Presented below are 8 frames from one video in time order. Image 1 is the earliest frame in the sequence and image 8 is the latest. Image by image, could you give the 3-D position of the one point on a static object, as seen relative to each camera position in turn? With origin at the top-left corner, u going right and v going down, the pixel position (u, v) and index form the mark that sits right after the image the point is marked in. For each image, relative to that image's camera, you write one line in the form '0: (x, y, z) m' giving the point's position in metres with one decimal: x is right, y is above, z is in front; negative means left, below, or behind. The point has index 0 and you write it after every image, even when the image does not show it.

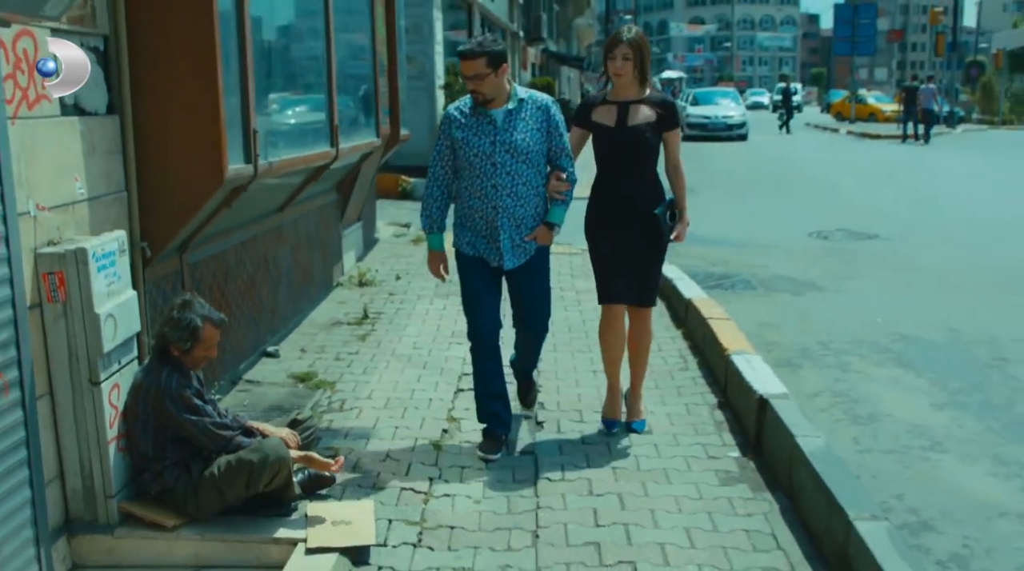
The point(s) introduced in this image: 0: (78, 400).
0: (-1.5, -0.4, +3.2) m
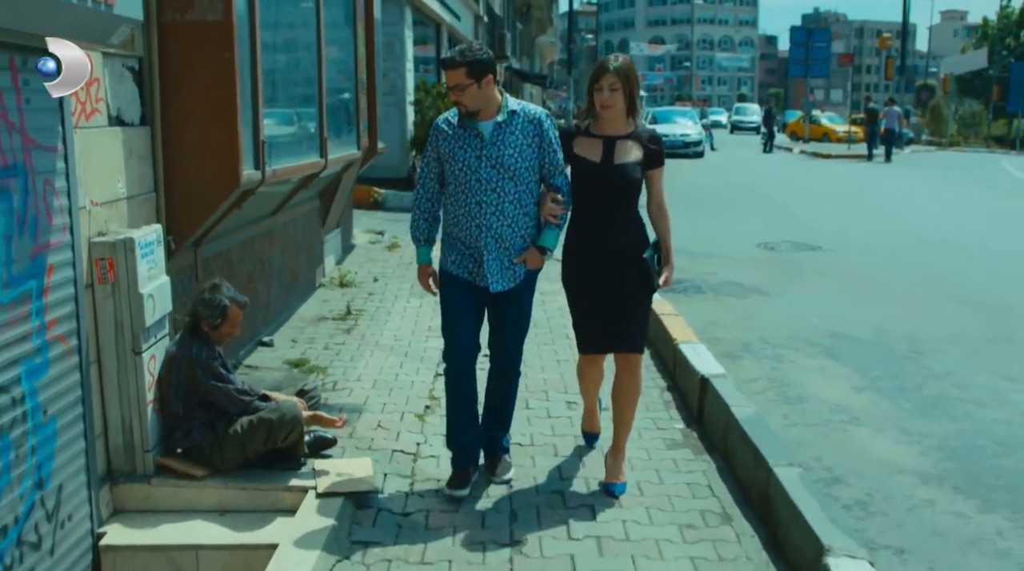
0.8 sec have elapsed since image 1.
0: (-1.6, -0.3, +3.7) m
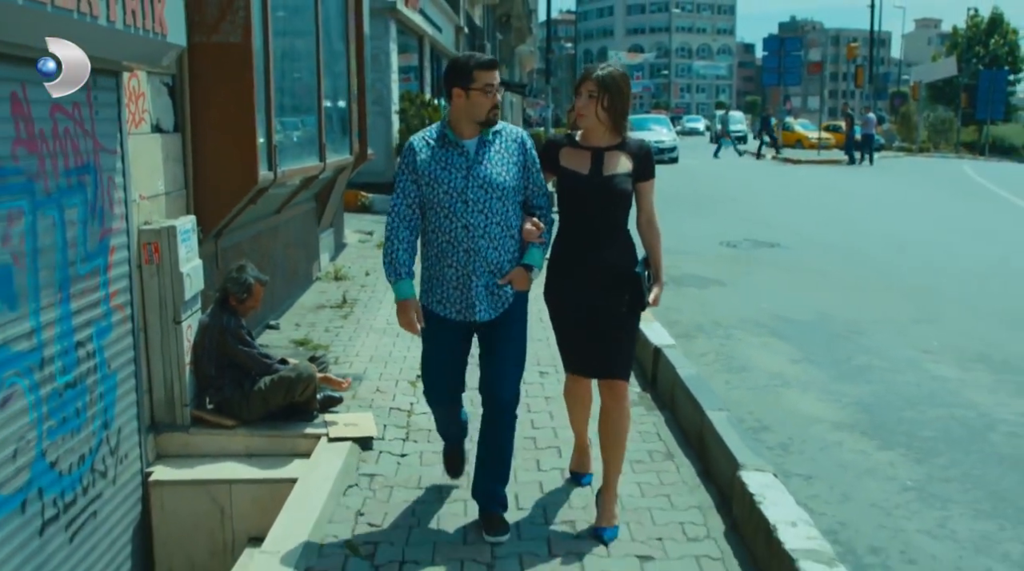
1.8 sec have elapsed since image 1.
0: (-1.7, -0.2, +4.5) m
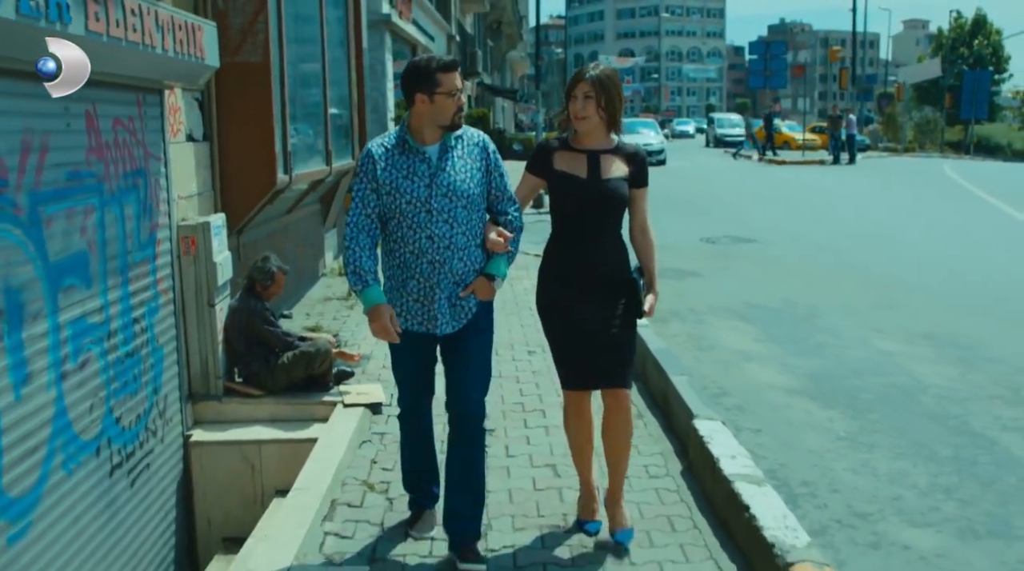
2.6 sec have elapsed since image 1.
0: (-1.7, -0.2, +5.1) m
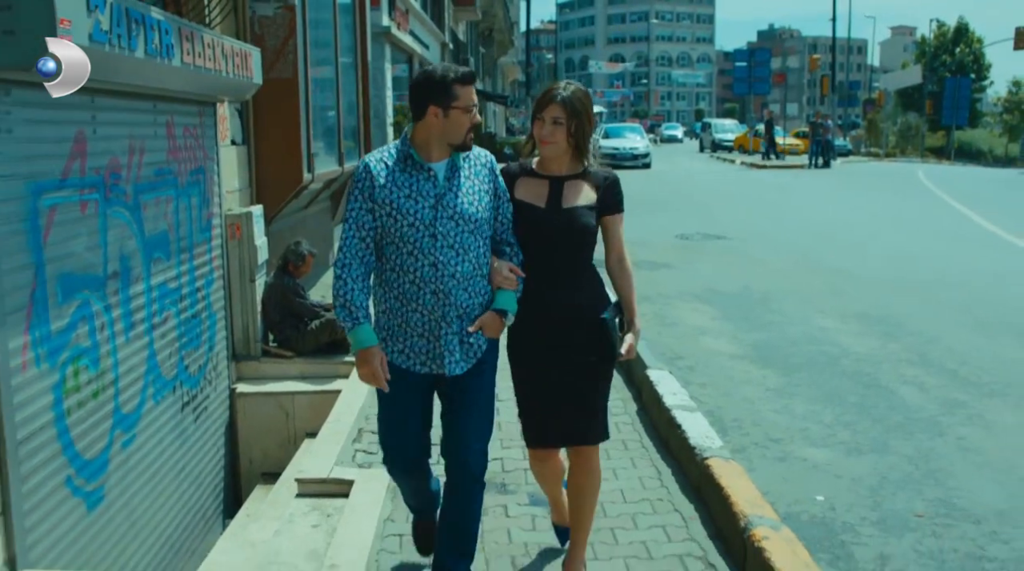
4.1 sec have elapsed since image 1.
0: (-1.8, 0.0, +6.2) m
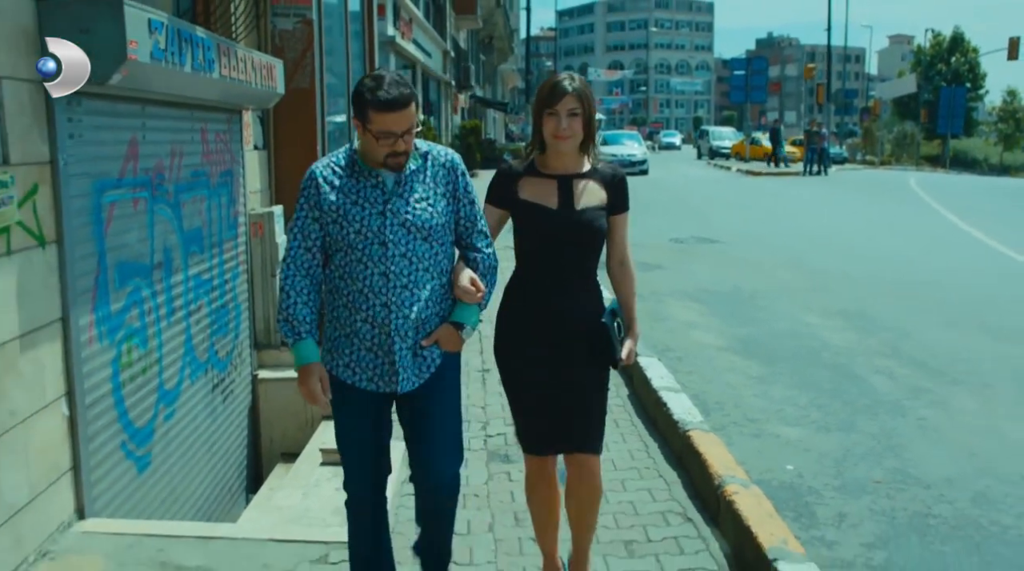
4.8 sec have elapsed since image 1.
0: (-1.8, 0.0, +6.7) m
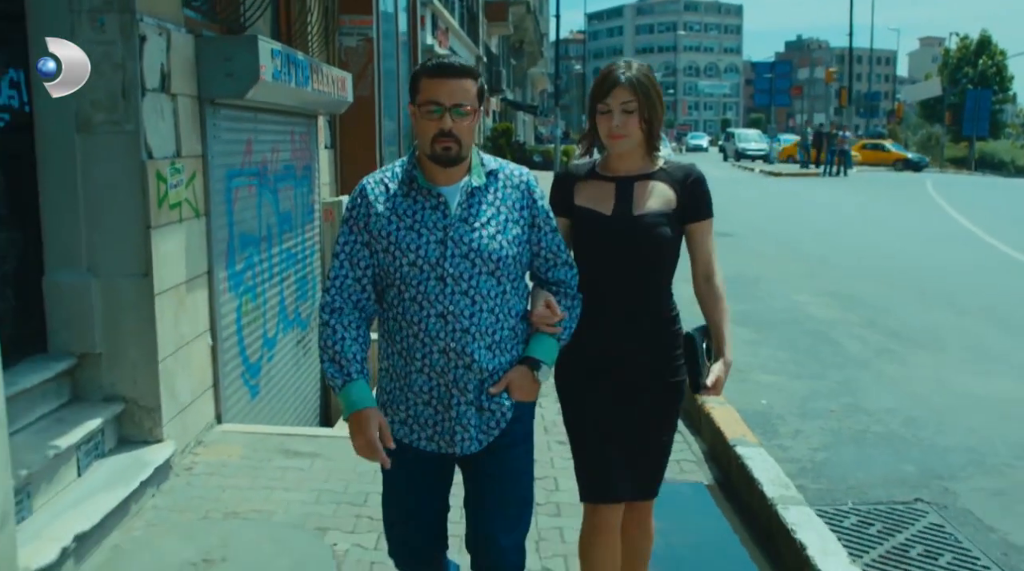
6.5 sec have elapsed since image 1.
0: (-1.5, +0.2, +8.0) m
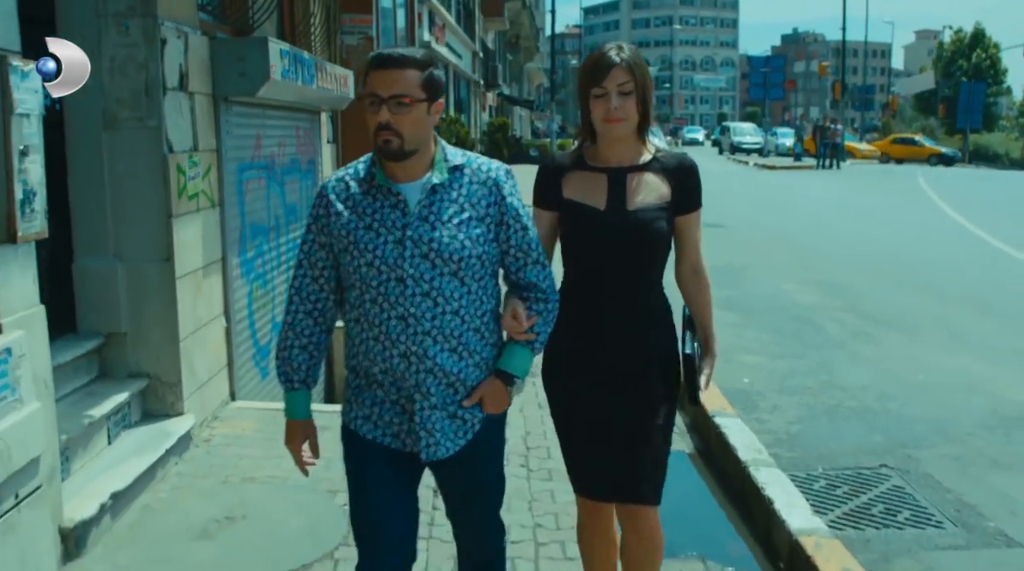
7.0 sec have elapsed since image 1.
0: (-1.6, +0.3, +8.3) m
